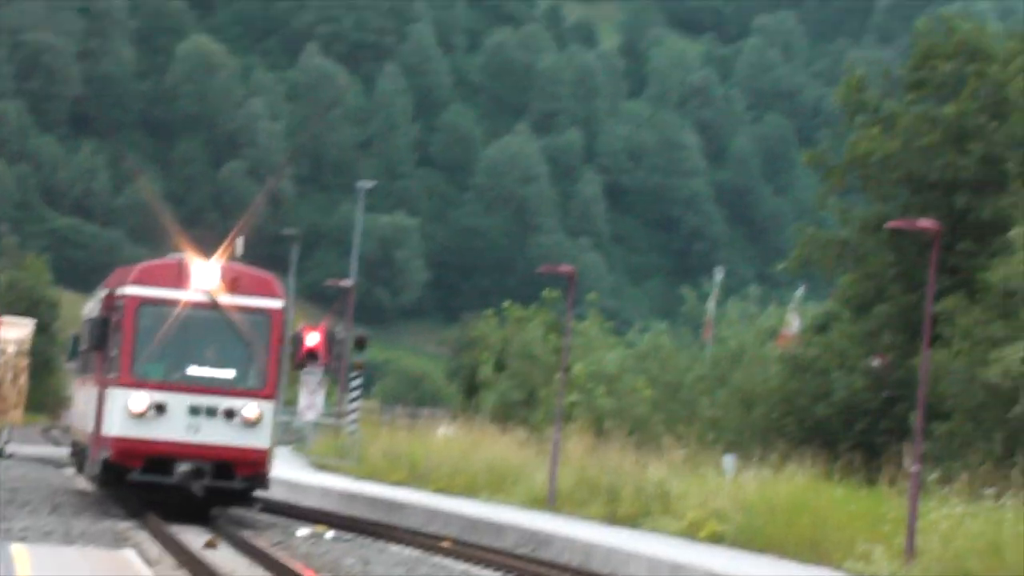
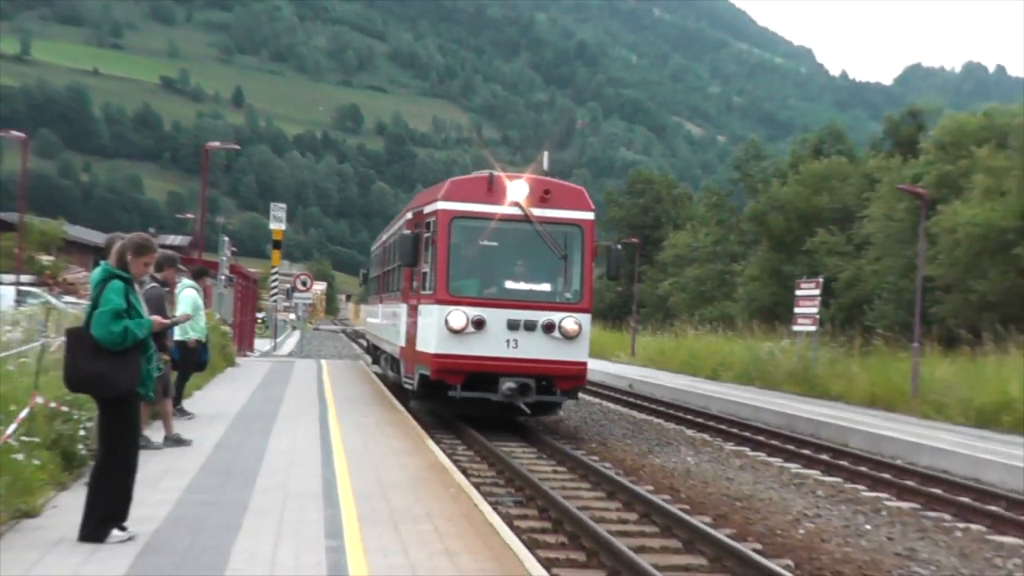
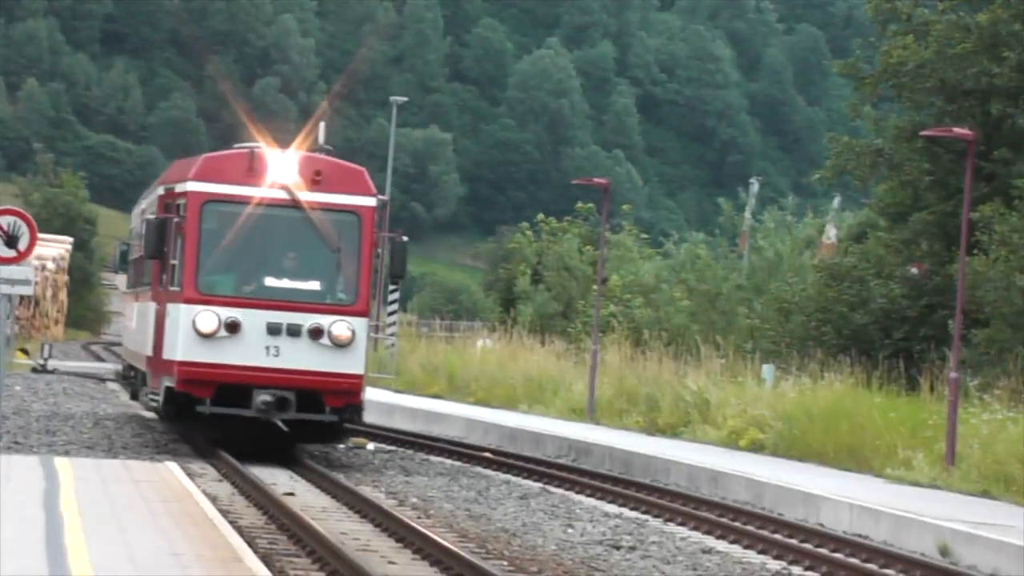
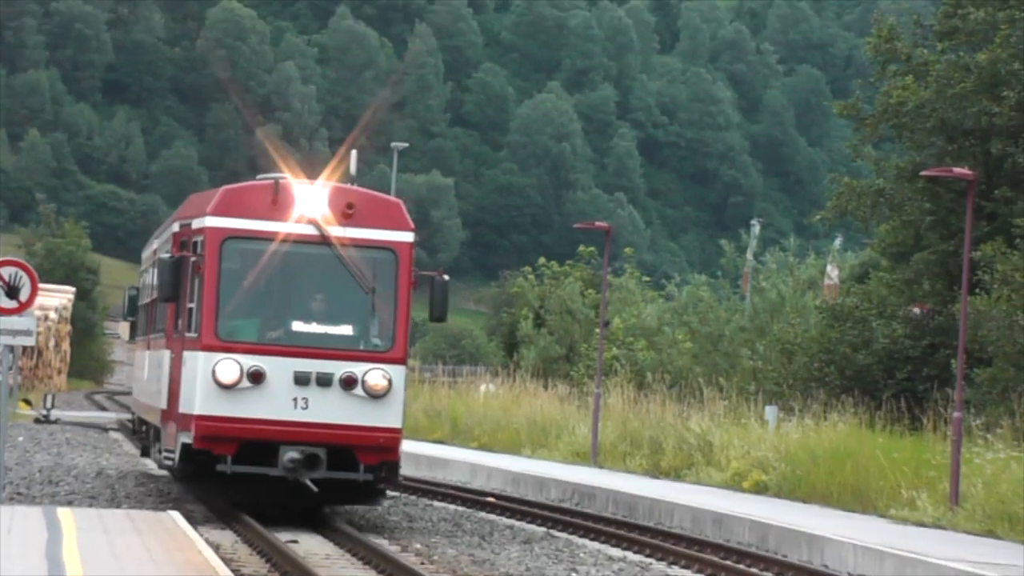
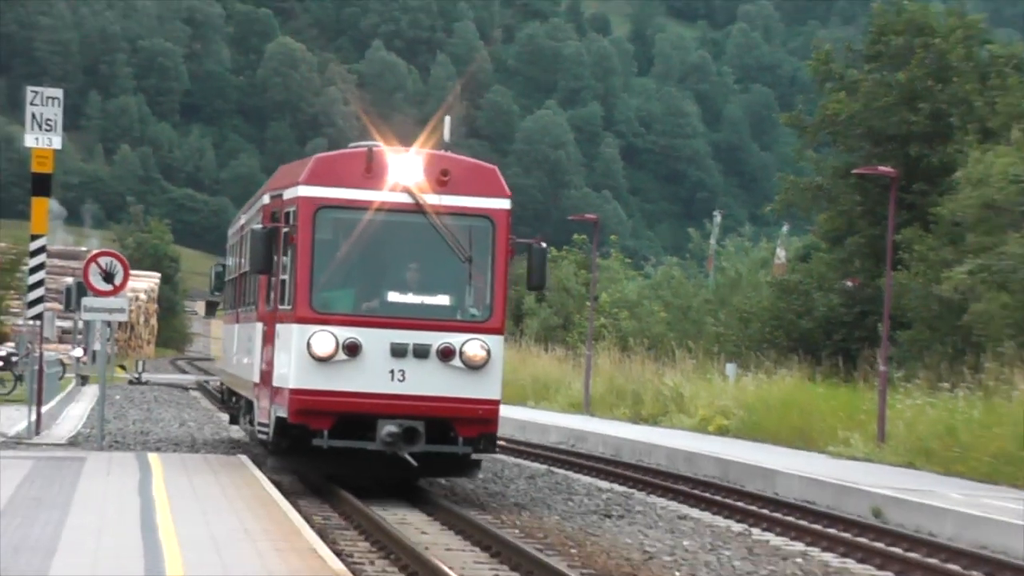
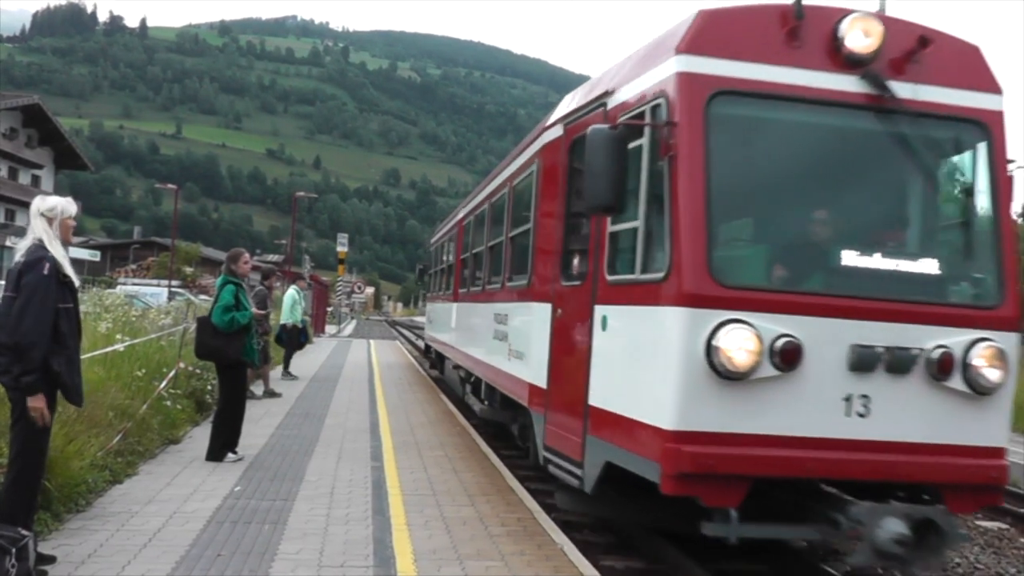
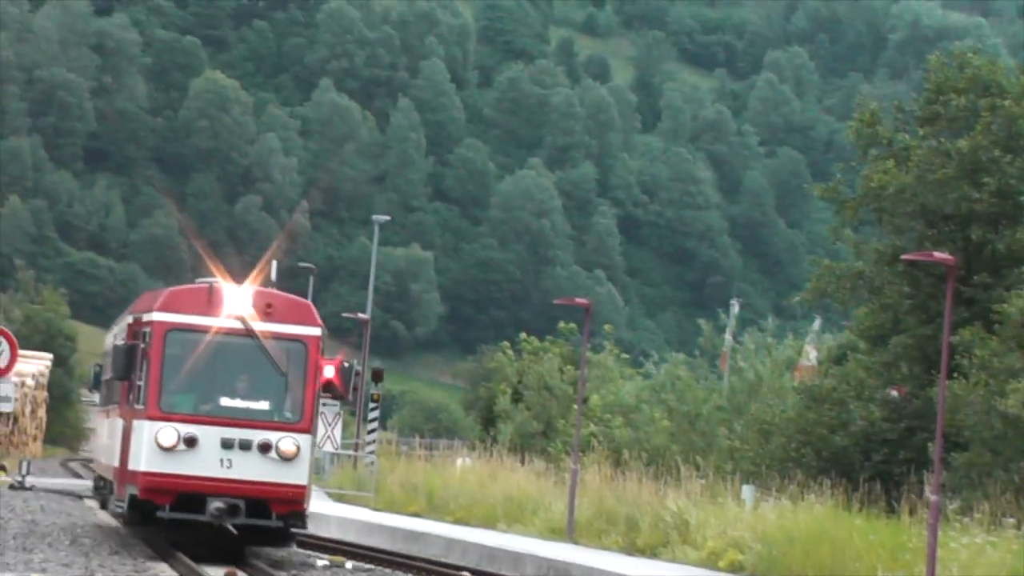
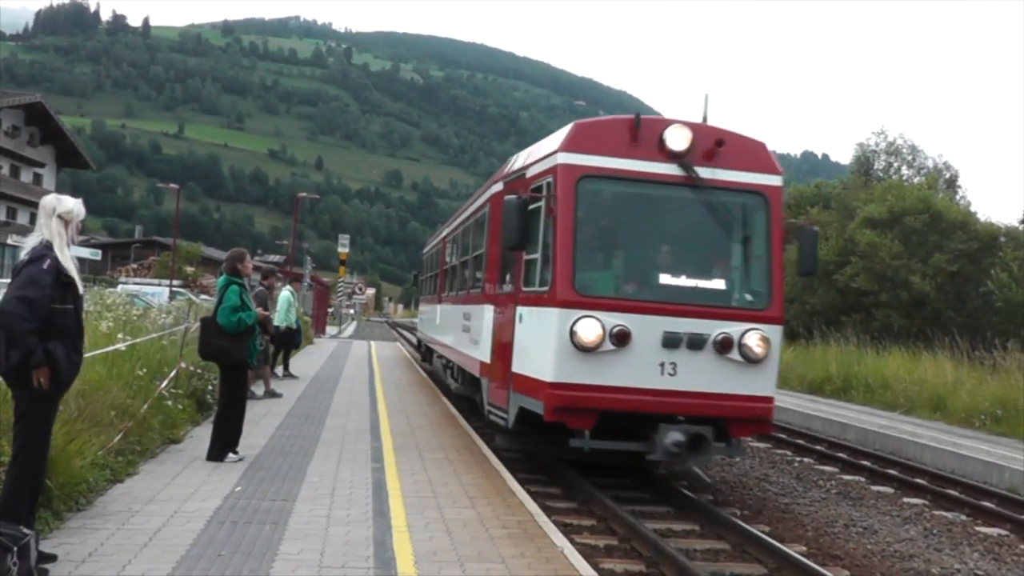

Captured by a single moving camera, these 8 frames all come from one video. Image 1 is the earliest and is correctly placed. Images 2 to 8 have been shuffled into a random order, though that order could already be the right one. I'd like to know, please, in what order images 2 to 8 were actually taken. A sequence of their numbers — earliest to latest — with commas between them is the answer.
7, 3, 4, 5, 2, 8, 6
